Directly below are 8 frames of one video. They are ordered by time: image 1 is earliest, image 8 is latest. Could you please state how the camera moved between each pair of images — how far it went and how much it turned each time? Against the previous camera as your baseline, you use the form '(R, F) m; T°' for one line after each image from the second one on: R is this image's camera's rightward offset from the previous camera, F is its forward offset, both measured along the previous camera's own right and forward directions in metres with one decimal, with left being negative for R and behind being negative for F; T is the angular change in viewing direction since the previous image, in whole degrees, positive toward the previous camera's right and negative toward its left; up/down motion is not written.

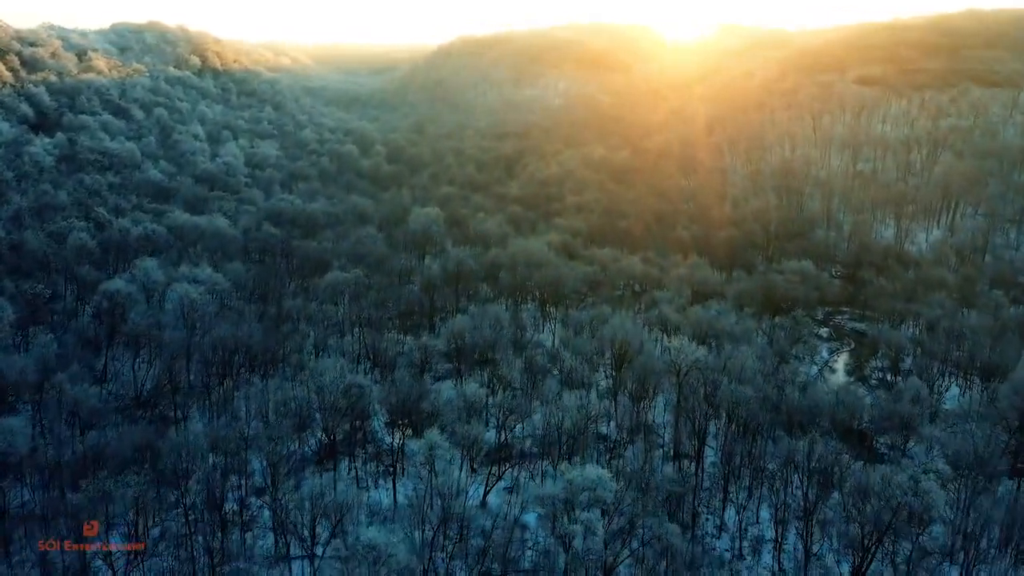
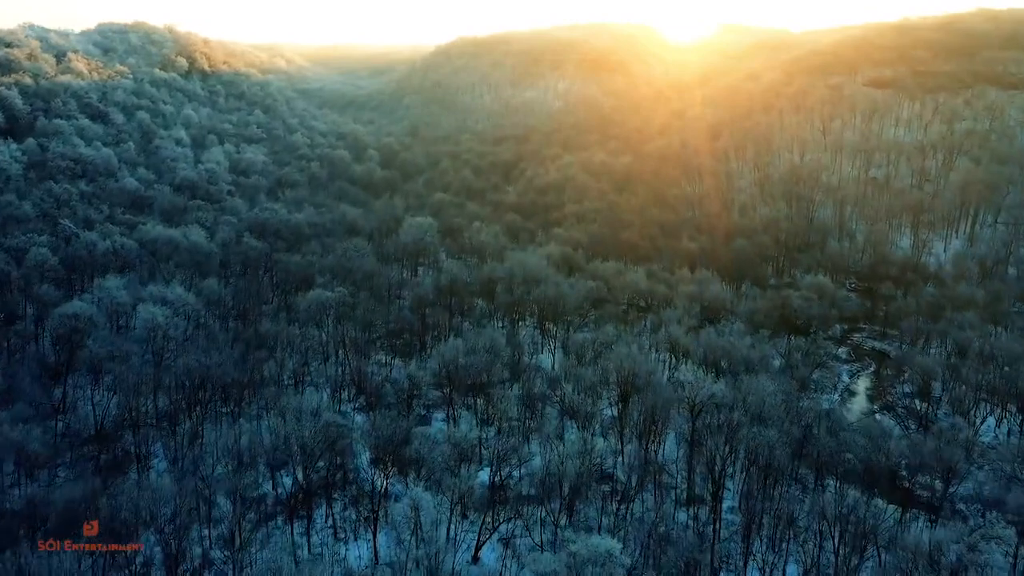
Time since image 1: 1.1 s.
(+0.1, +1.9) m; 0°
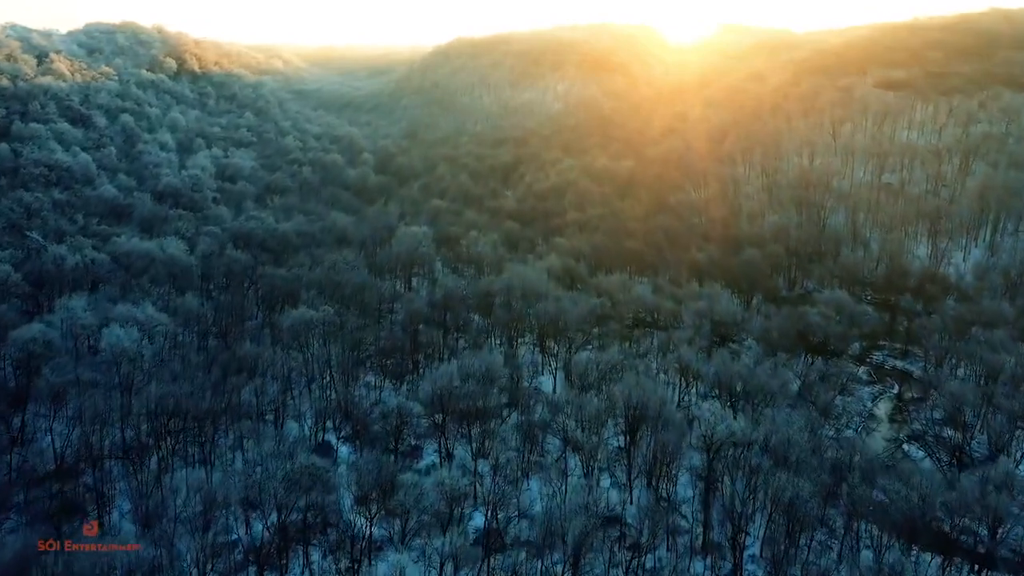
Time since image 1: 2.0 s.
(+0.1, +1.7) m; 0°
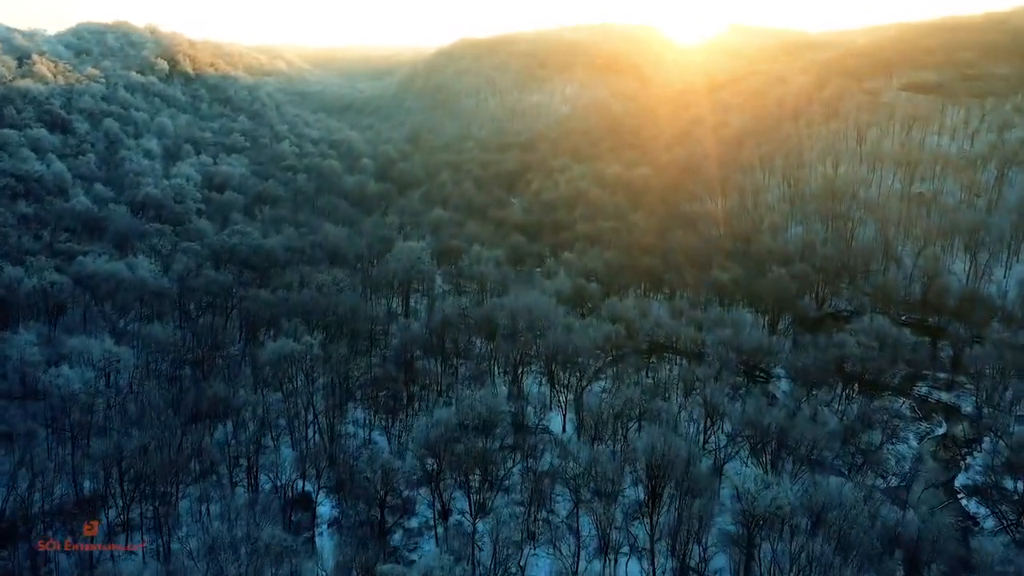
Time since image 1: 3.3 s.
(0.0, +2.5) m; -1°
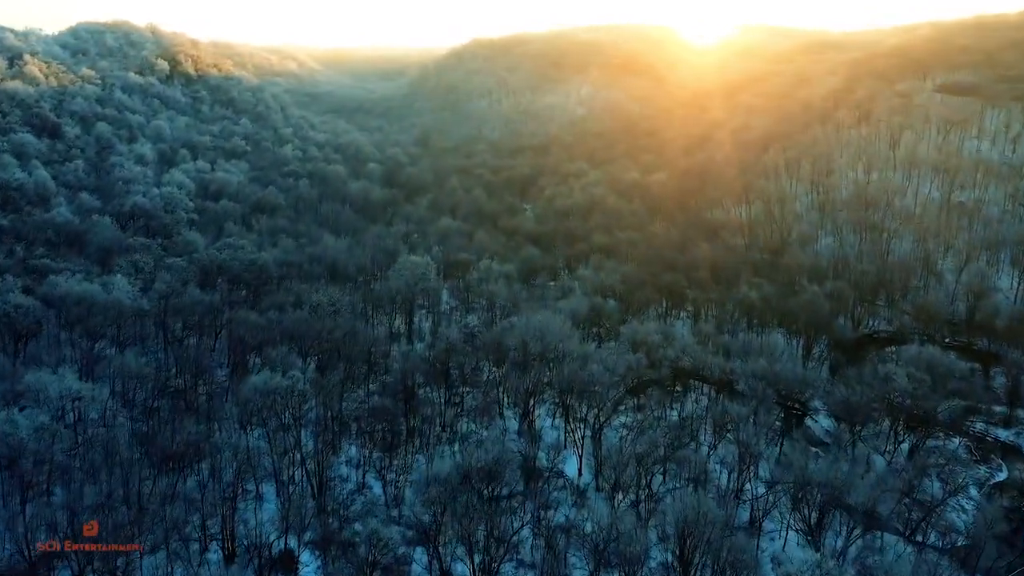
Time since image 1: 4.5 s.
(0.0, +2.2) m; -1°
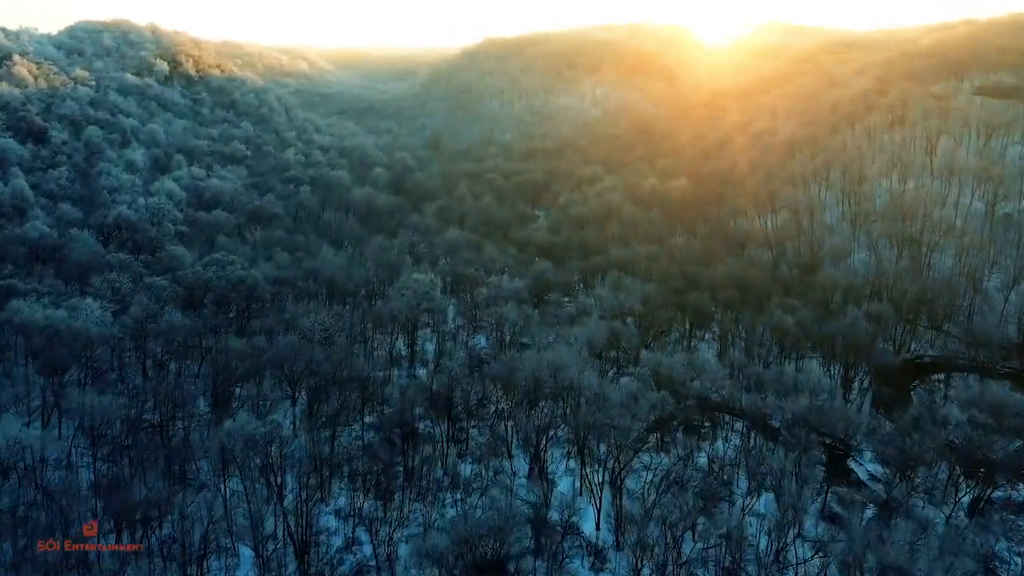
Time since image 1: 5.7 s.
(0.0, +2.2) m; -1°
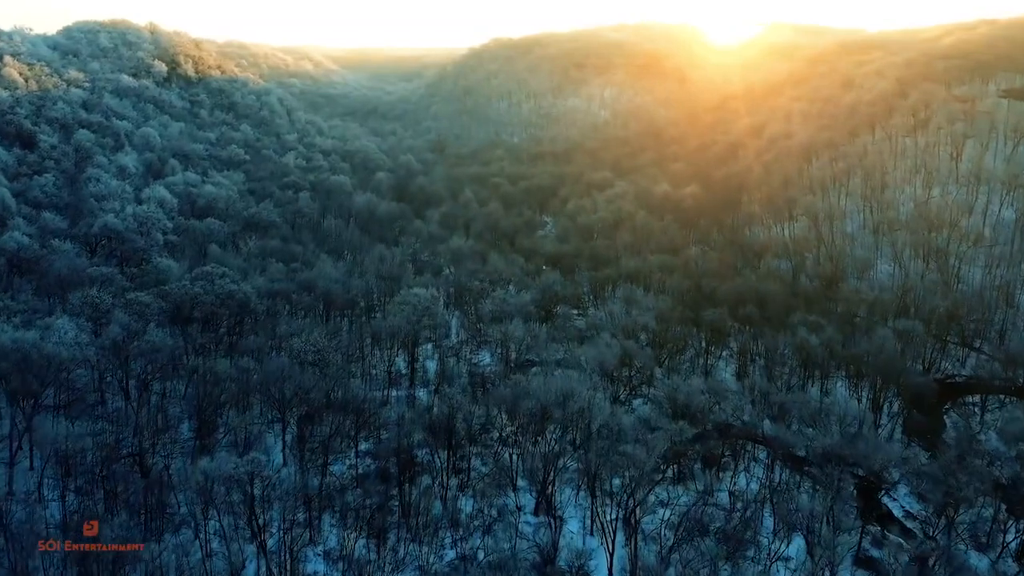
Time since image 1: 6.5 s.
(0.0, +1.5) m; -1°
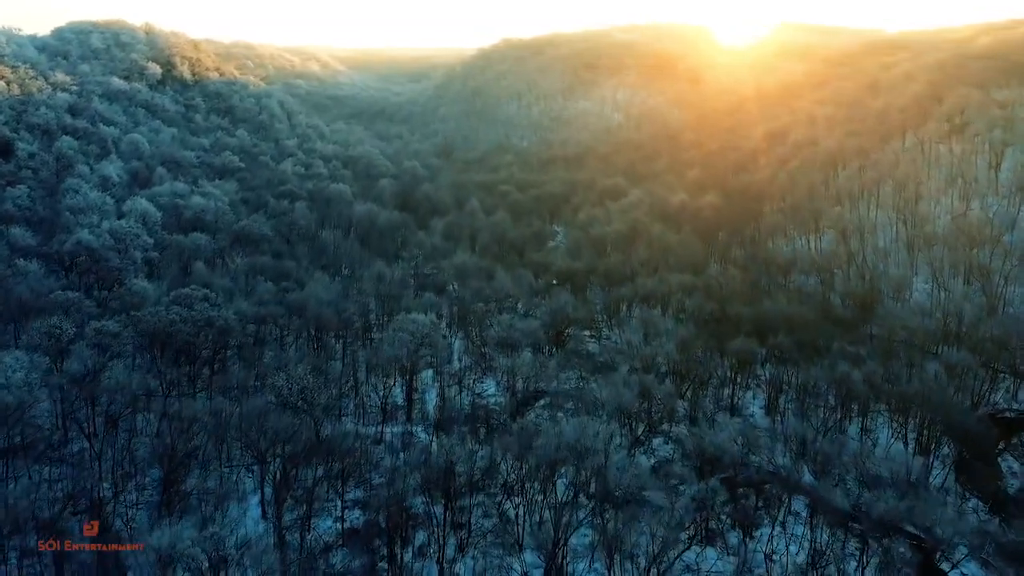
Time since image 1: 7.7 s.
(0.0, +2.2) m; -1°
